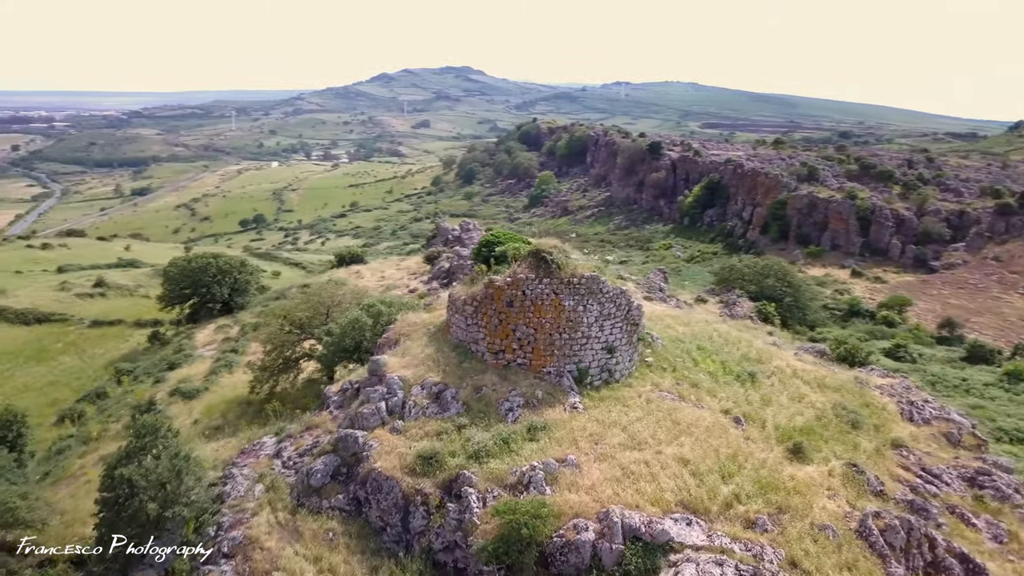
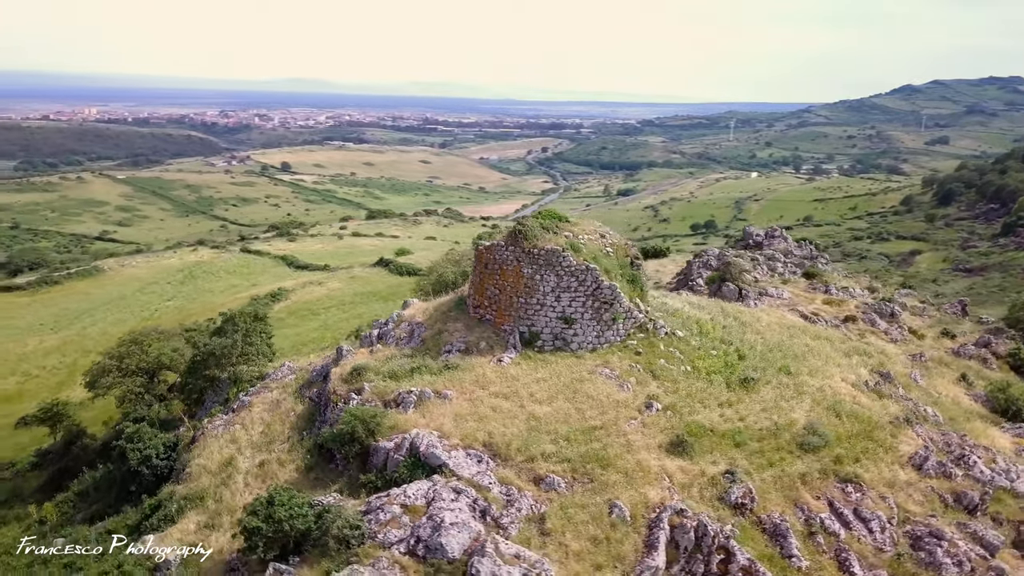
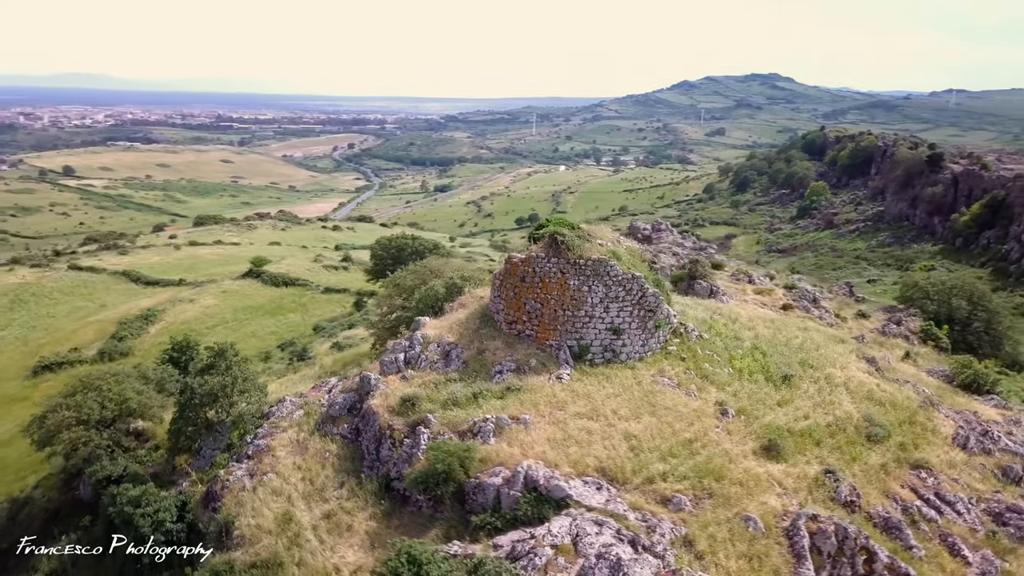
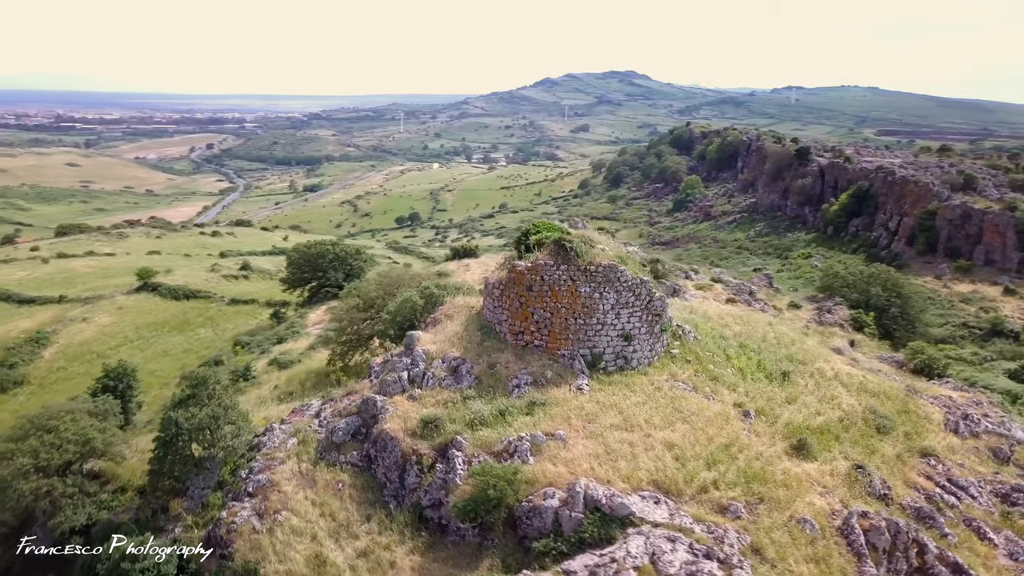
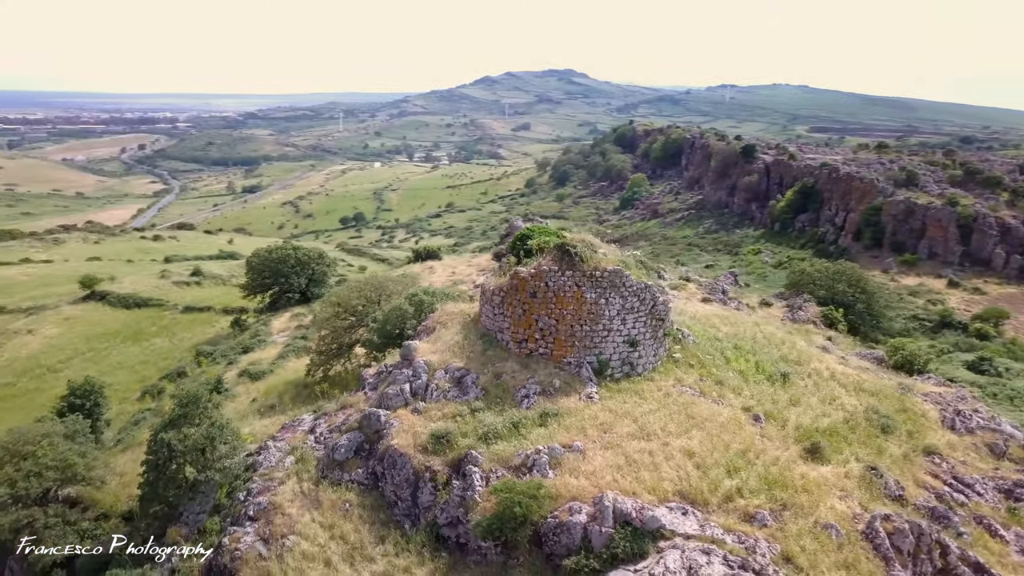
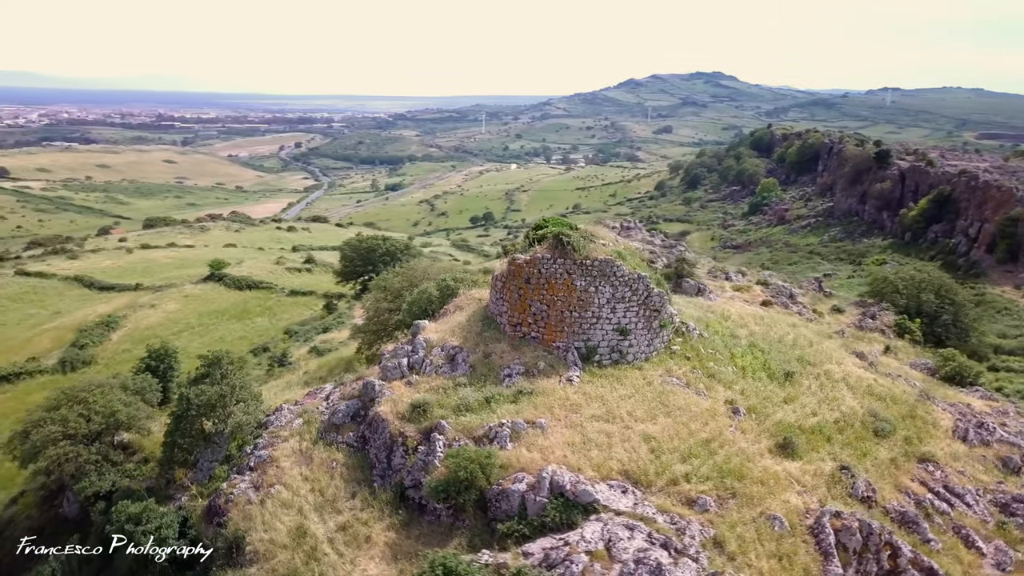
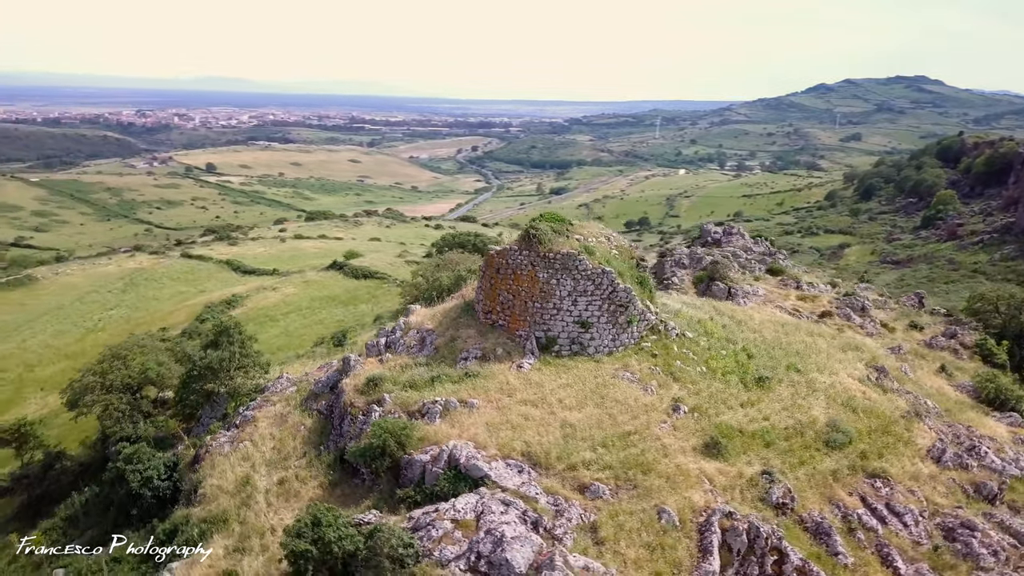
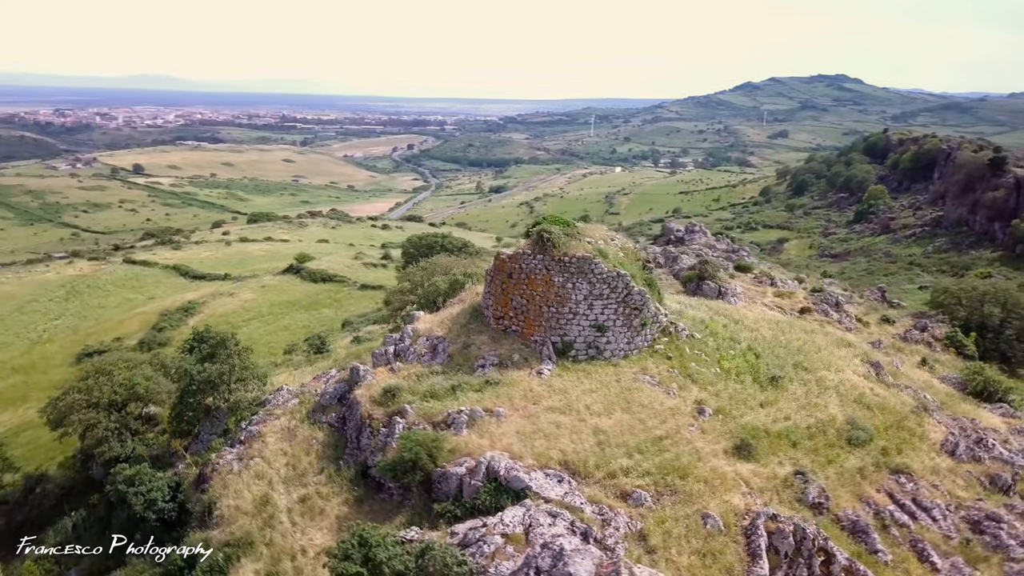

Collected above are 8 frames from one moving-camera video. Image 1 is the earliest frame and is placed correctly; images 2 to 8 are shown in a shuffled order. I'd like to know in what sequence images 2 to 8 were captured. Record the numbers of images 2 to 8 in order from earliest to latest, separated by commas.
5, 4, 6, 3, 8, 7, 2
